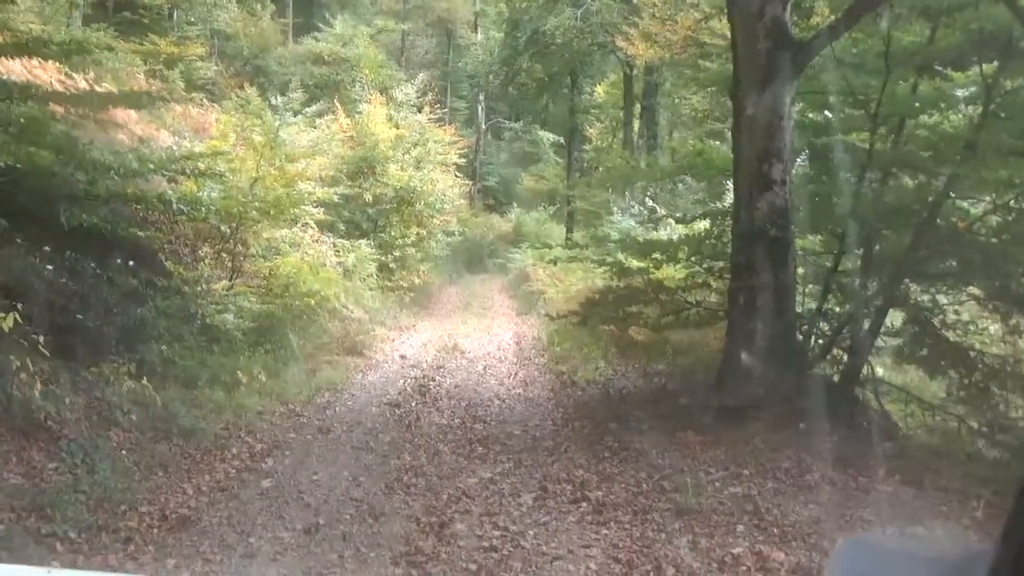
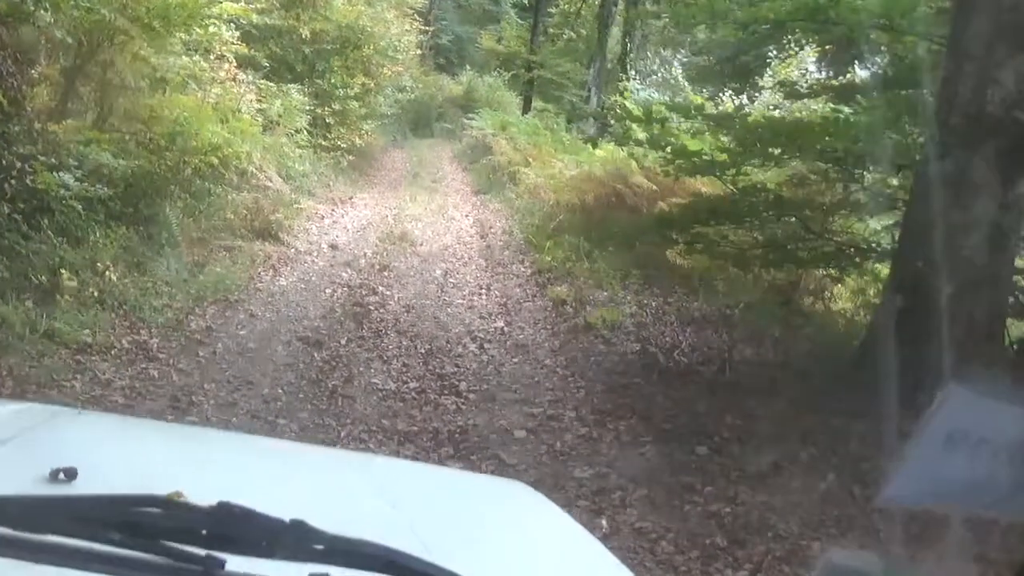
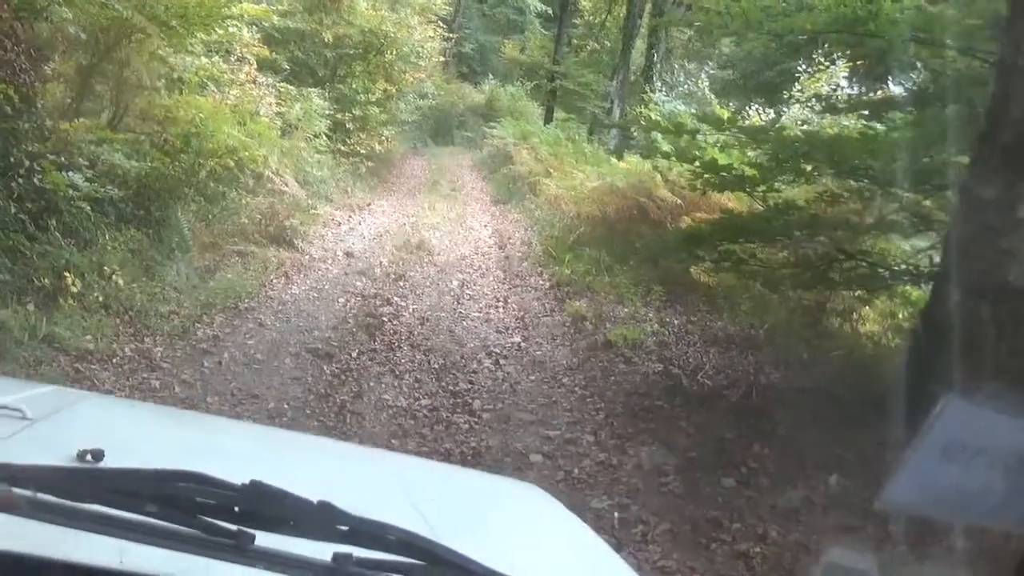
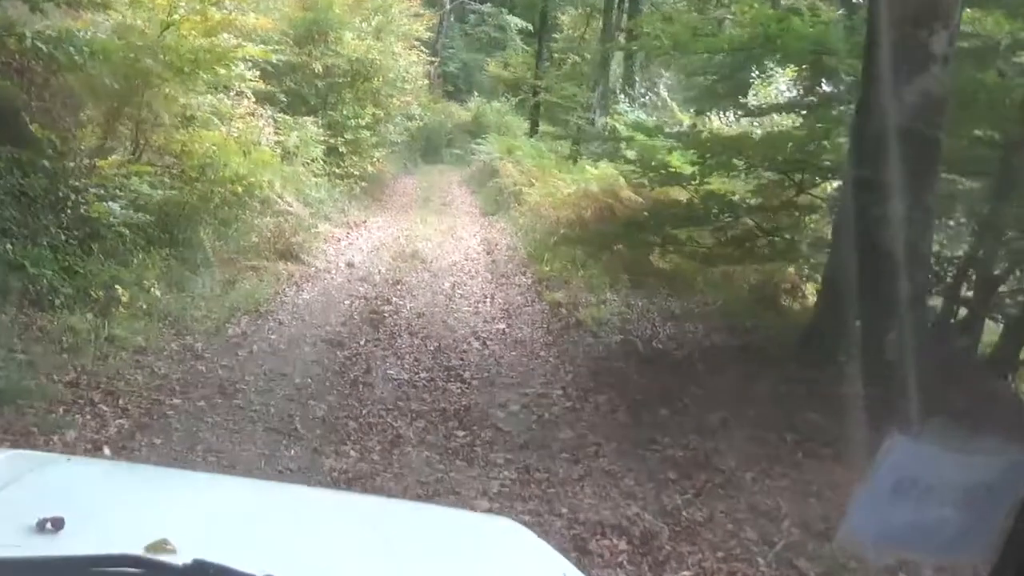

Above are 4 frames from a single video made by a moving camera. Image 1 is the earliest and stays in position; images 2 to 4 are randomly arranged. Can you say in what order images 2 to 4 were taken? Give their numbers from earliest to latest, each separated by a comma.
4, 2, 3
